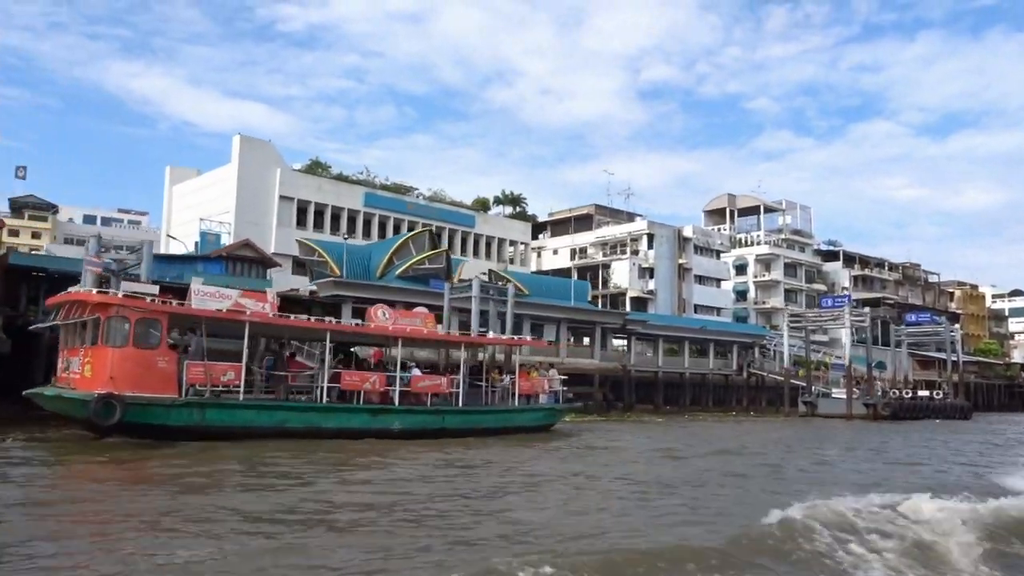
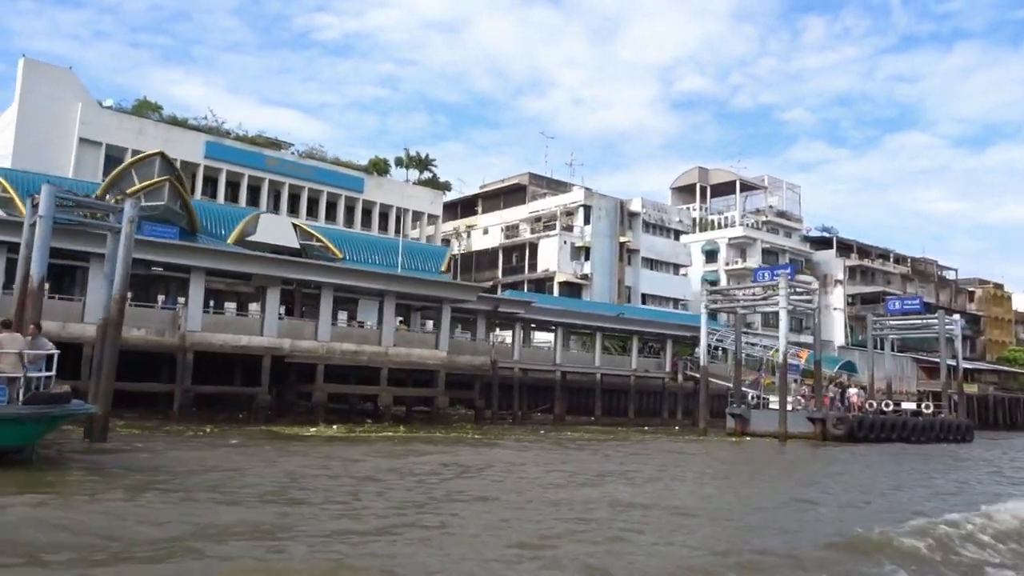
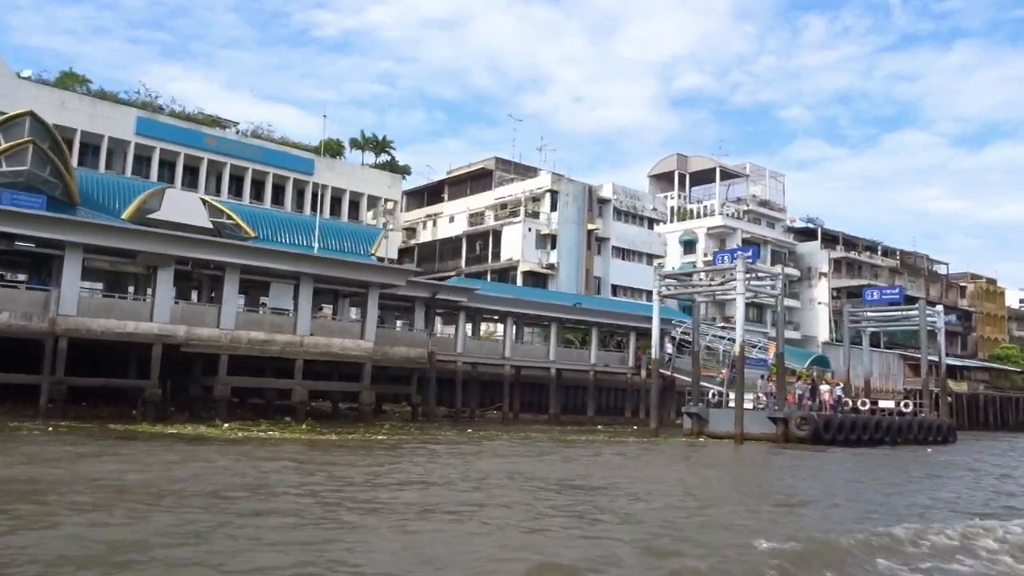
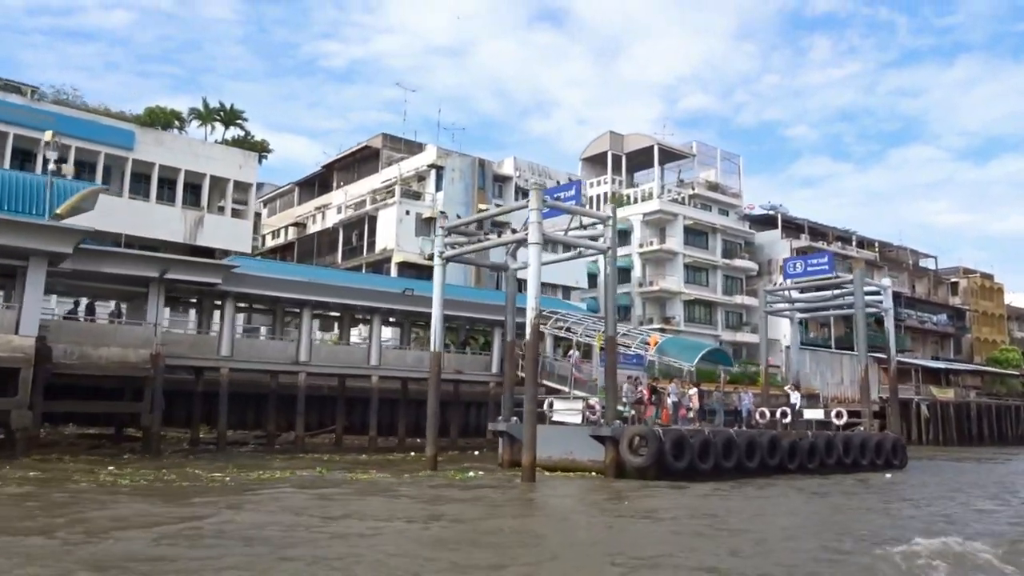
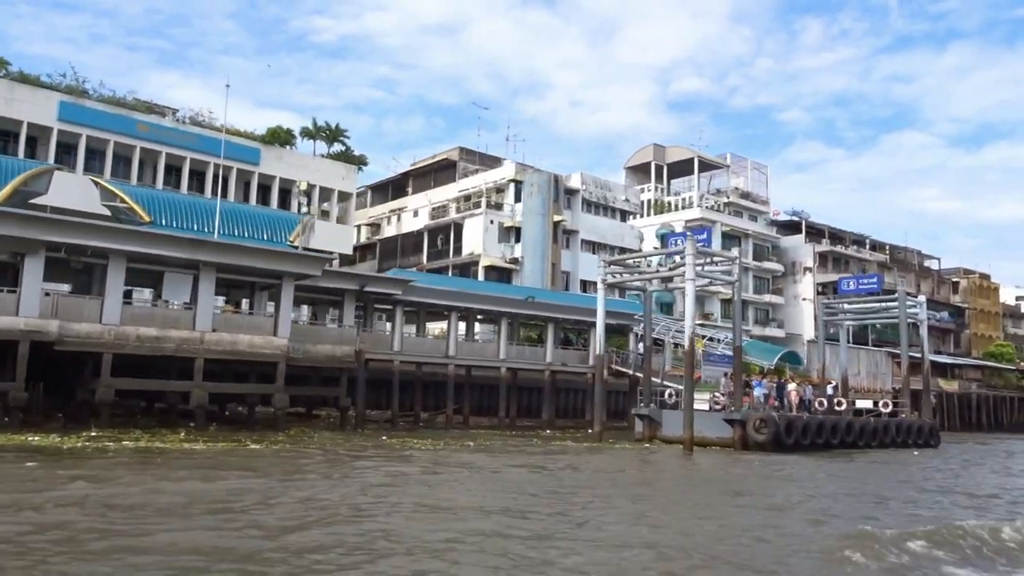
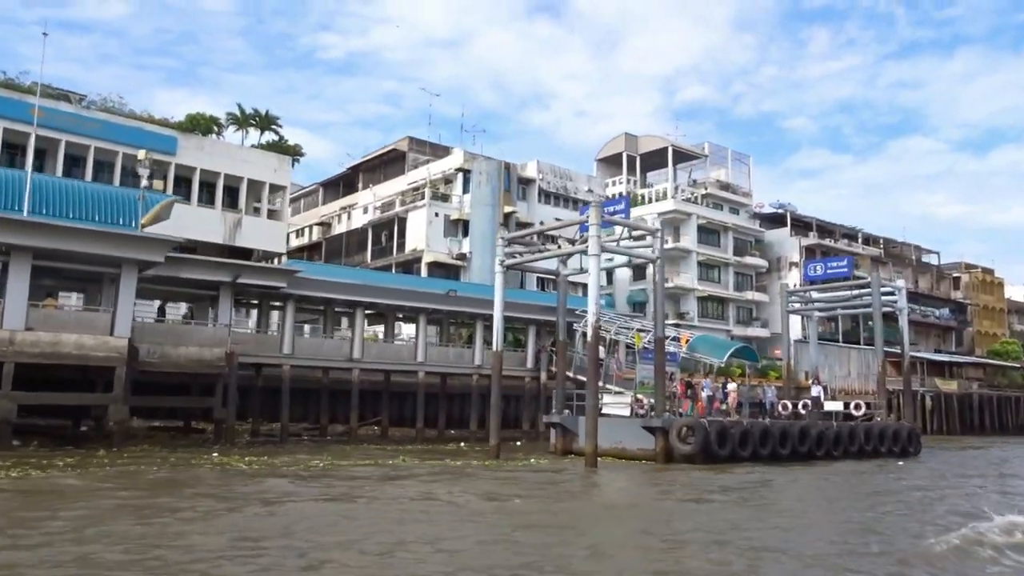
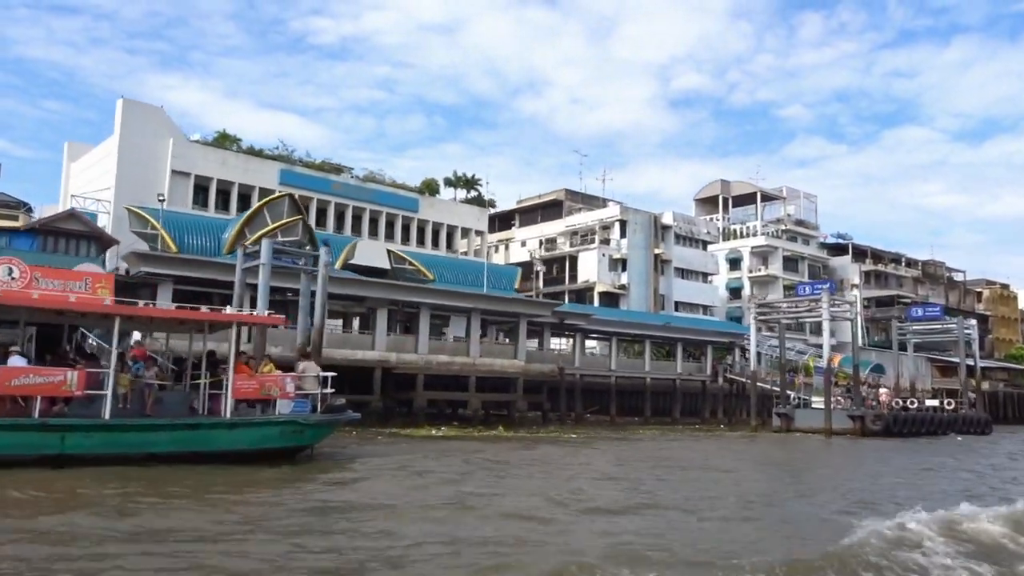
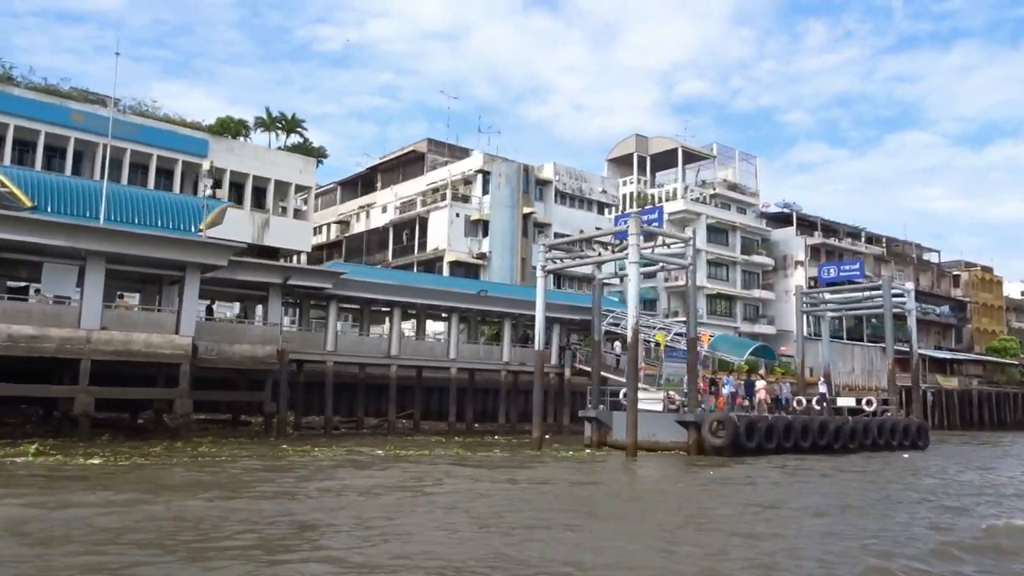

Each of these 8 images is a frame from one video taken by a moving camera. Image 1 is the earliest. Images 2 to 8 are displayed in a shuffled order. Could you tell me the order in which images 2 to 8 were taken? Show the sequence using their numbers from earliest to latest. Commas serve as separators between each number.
7, 2, 3, 5, 8, 6, 4
